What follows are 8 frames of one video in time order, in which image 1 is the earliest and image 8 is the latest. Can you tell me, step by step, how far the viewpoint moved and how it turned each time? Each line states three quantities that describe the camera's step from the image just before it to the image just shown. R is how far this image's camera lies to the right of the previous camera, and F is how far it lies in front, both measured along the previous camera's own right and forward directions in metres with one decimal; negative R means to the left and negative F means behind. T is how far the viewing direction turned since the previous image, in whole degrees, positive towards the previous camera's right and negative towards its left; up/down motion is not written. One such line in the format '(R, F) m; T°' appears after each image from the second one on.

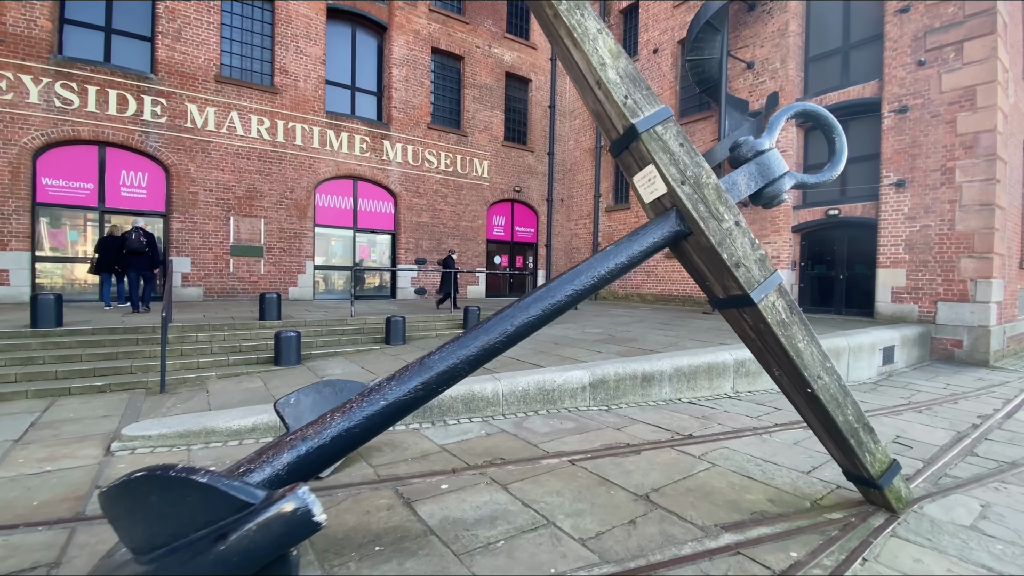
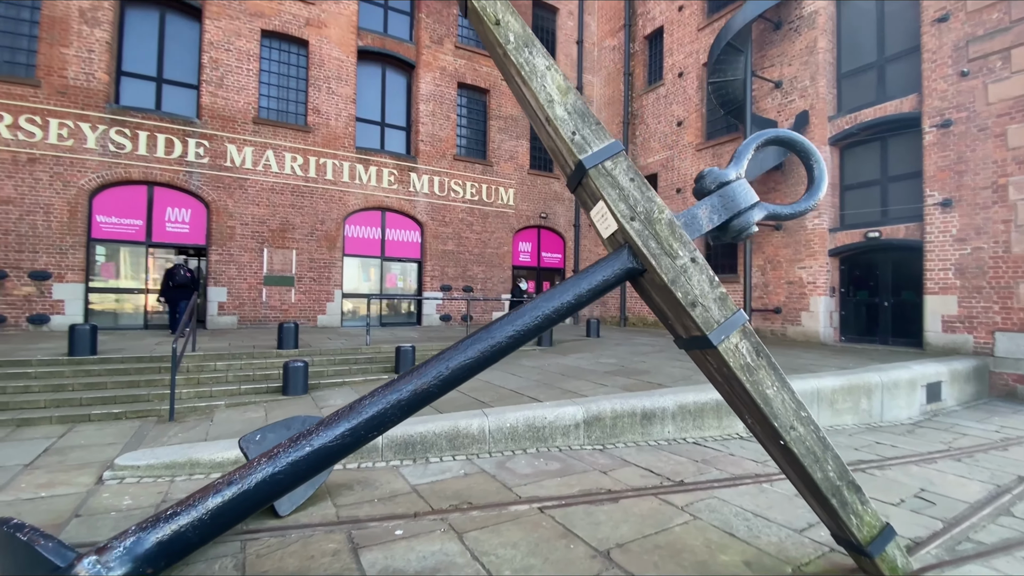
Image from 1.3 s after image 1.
(+0.6, +0.1) m; -5°
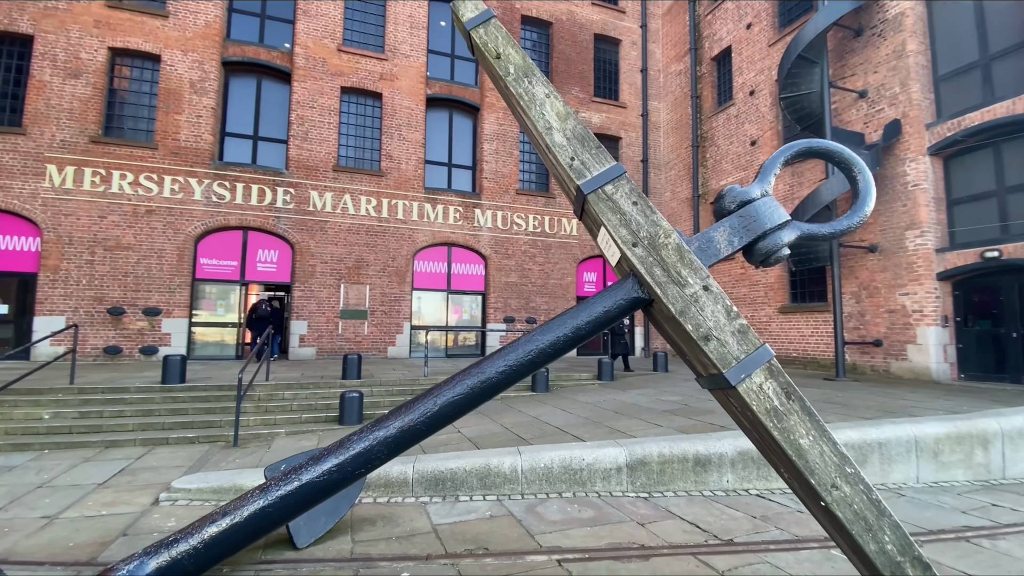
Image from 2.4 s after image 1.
(+0.5, +0.2) m; -10°
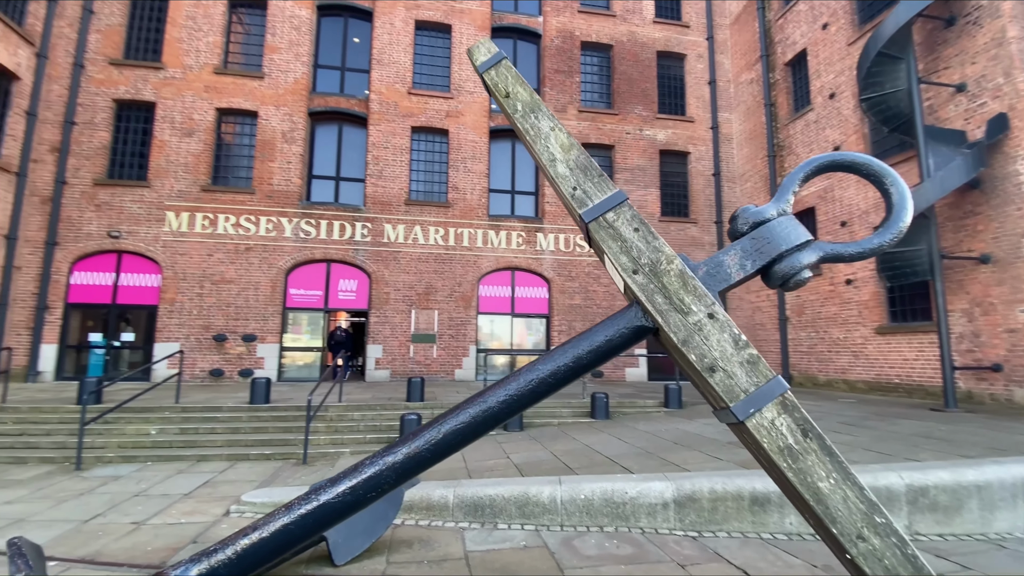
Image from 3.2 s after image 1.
(+0.5, 0.0) m; -10°
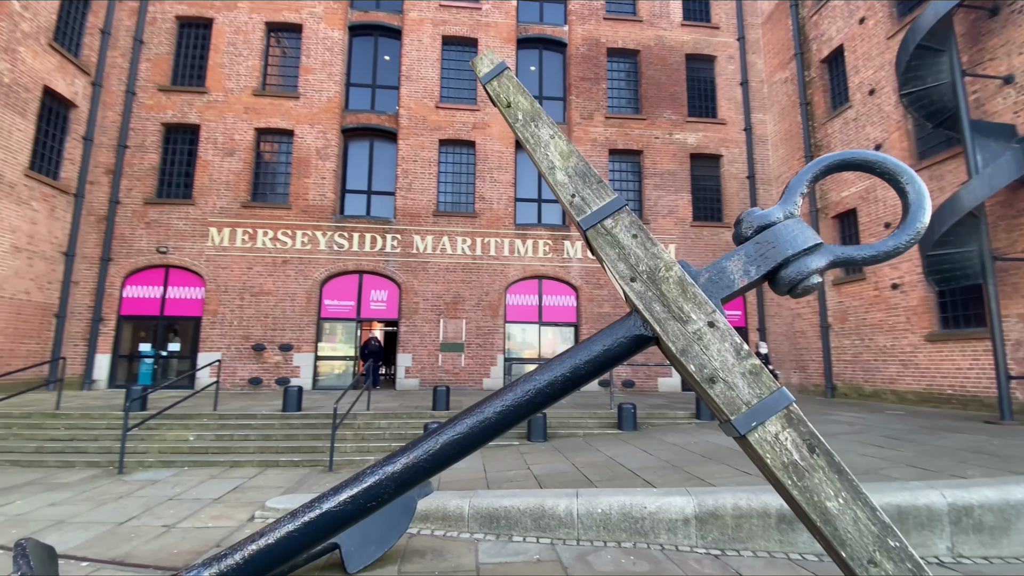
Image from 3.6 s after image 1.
(+0.2, 0.0) m; -4°
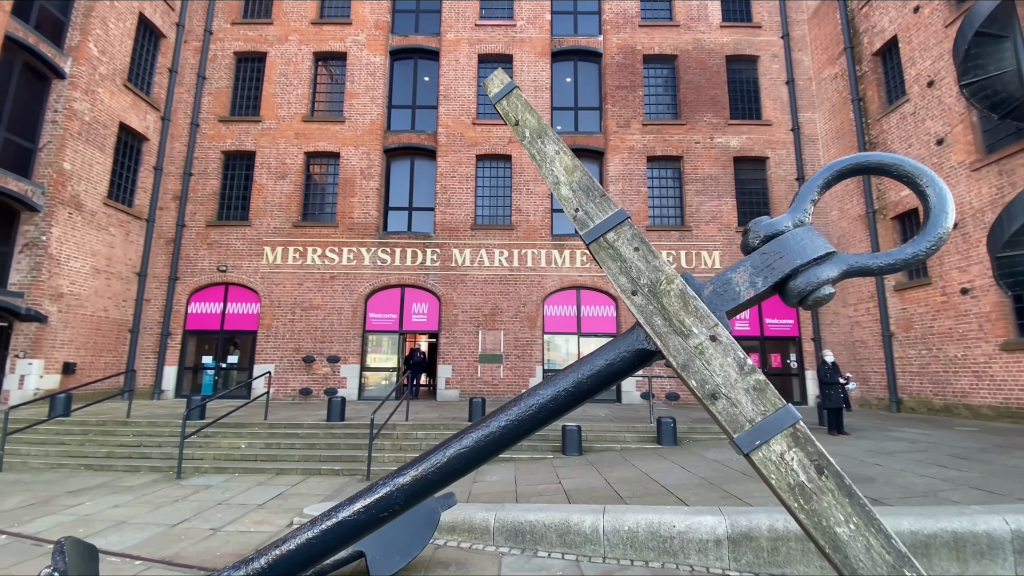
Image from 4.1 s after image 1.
(+0.3, 0.0) m; -6°
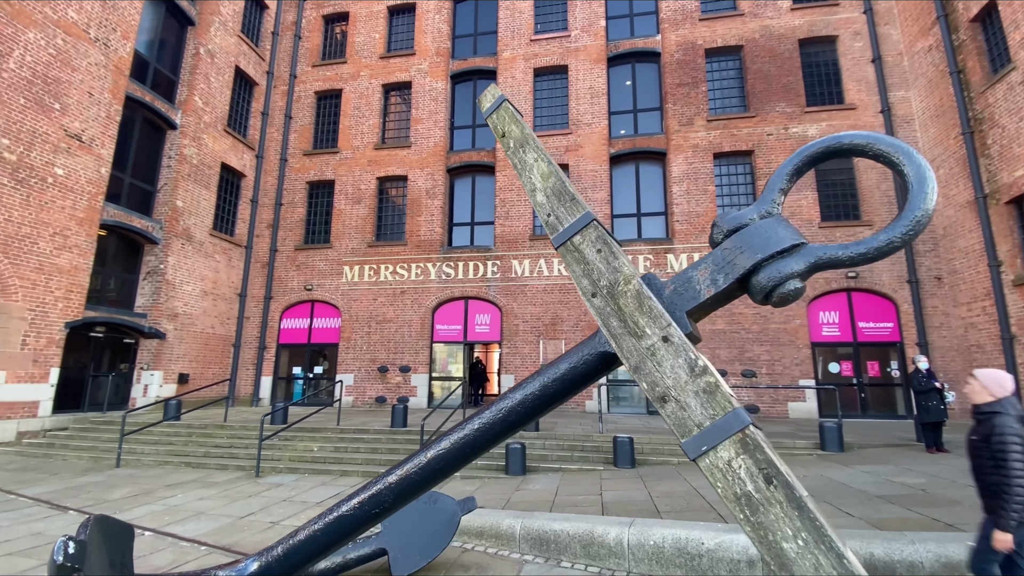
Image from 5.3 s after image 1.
(+0.7, 0.0) m; -10°
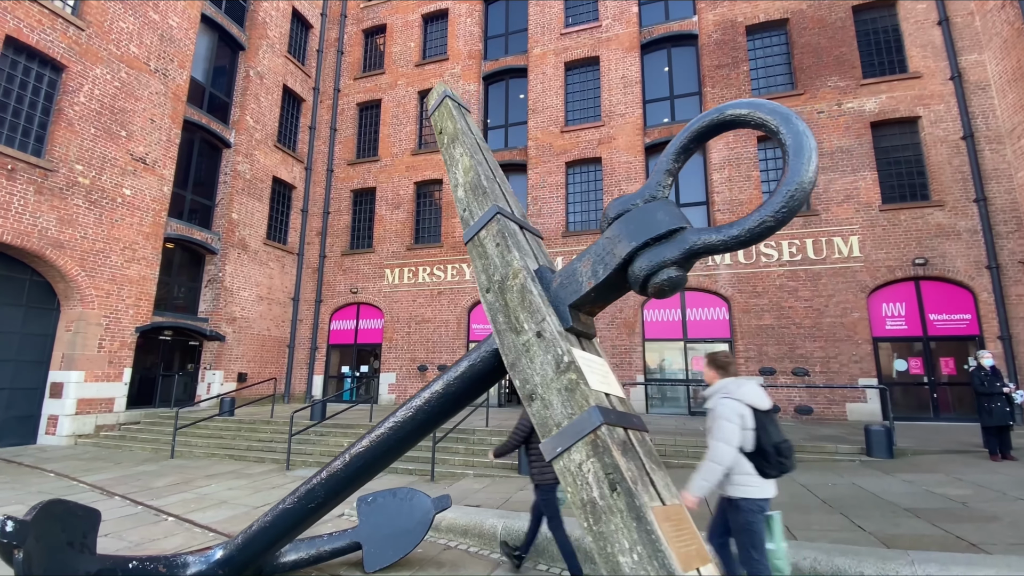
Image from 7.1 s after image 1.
(+0.9, +0.1) m; -7°
